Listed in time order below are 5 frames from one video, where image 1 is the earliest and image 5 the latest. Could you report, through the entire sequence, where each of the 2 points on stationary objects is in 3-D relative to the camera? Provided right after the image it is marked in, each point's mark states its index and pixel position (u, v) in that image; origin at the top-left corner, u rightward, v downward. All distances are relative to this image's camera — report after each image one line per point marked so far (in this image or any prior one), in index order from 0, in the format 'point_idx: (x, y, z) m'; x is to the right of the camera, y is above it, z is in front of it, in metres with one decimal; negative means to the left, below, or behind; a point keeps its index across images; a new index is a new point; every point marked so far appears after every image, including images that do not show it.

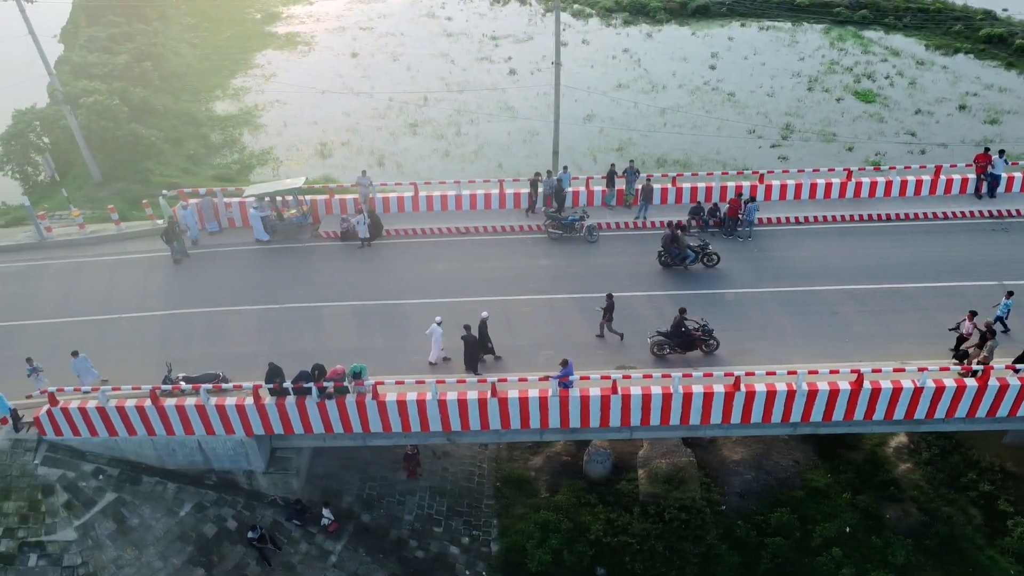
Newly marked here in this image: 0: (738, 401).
0: (+3.9, -2.0, +13.5) m
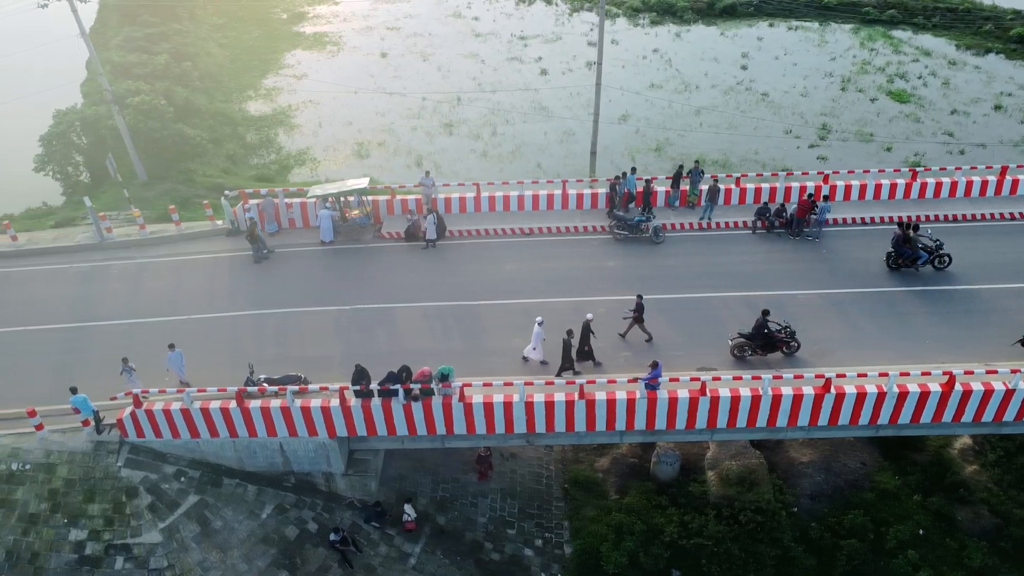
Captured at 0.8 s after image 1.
0: (+5.4, -2.0, +13.4) m
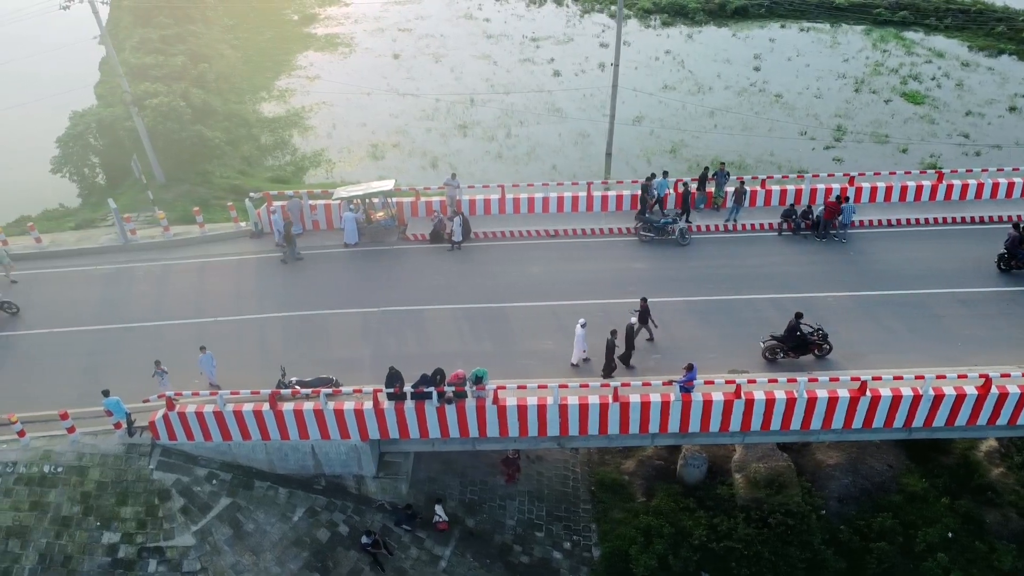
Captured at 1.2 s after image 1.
0: (+6.0, -2.0, +13.4) m
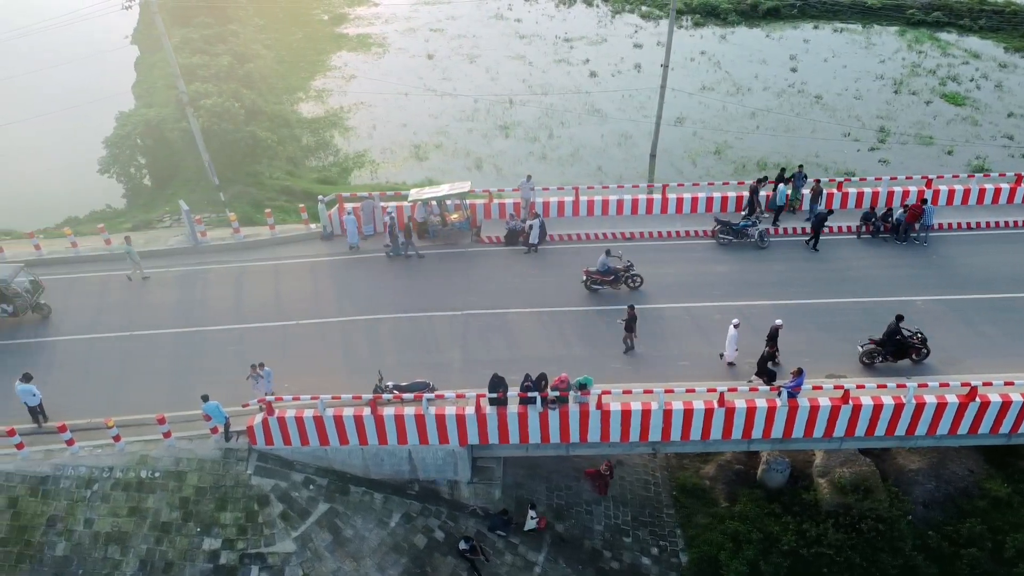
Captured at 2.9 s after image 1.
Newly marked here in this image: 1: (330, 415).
0: (+7.8, -2.1, +13.3) m
1: (-3.2, -2.2, +13.6) m
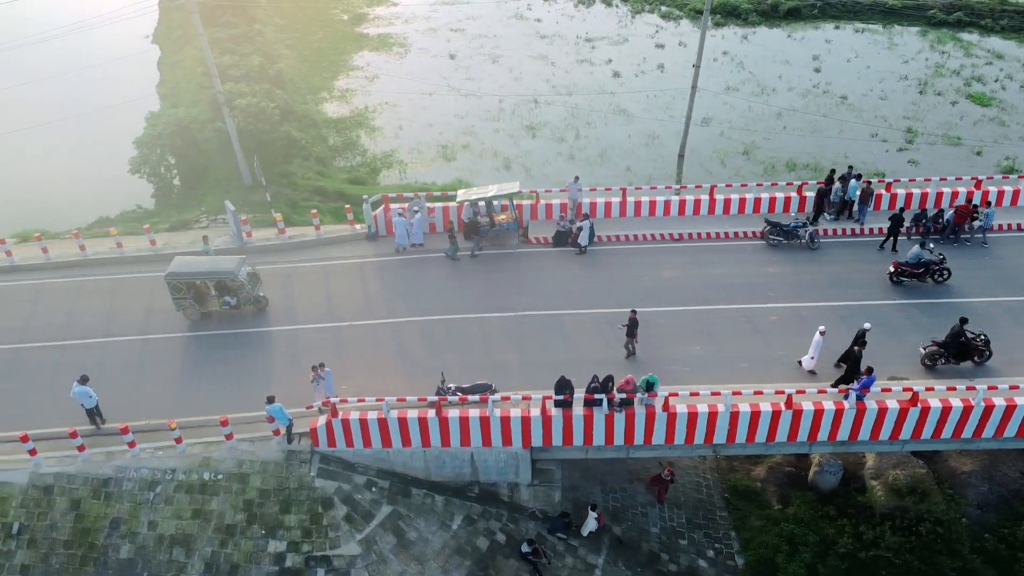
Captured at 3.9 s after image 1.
0: (+8.9, -2.1, +13.2) m
1: (-2.0, -2.2, +13.5) m
